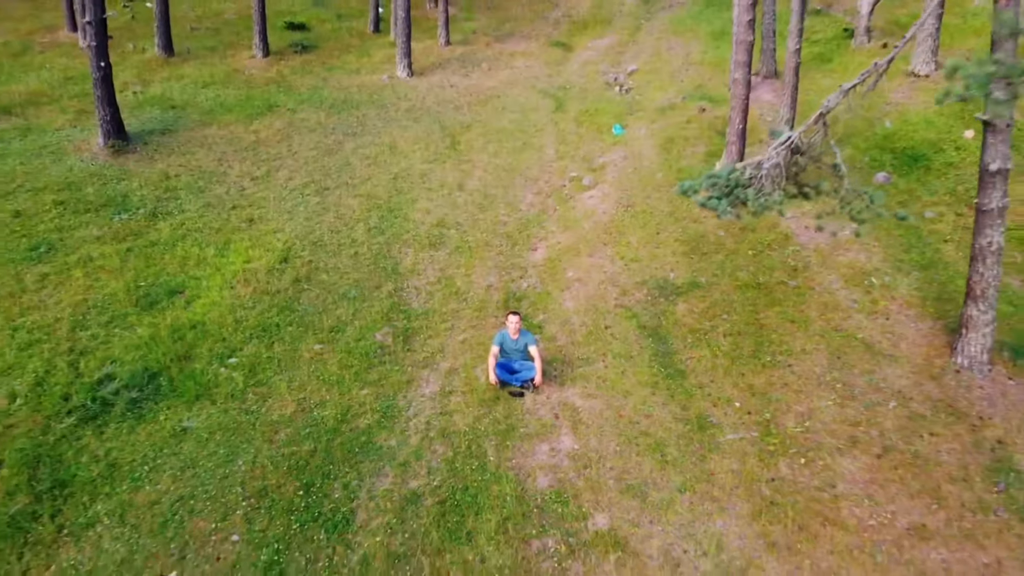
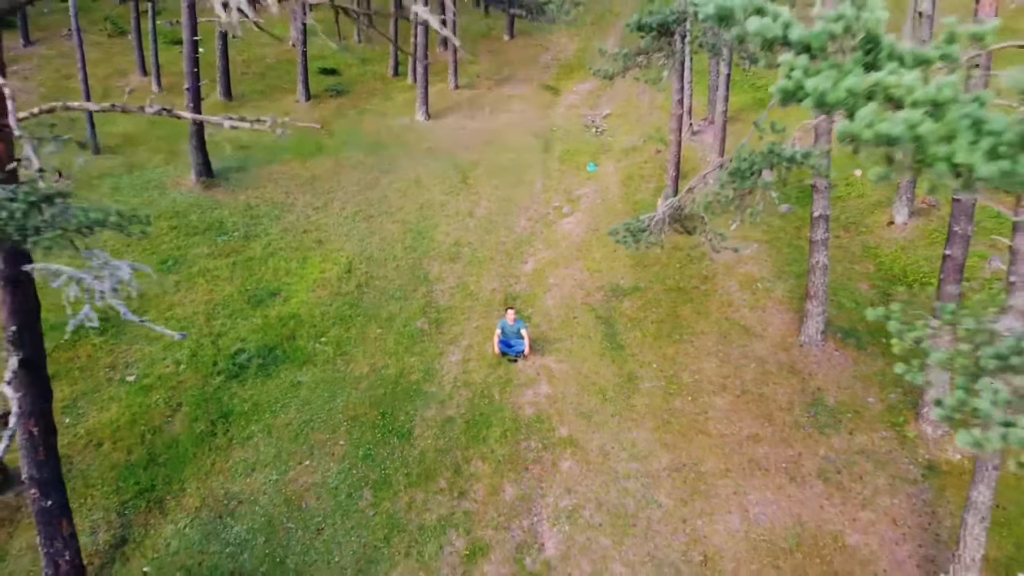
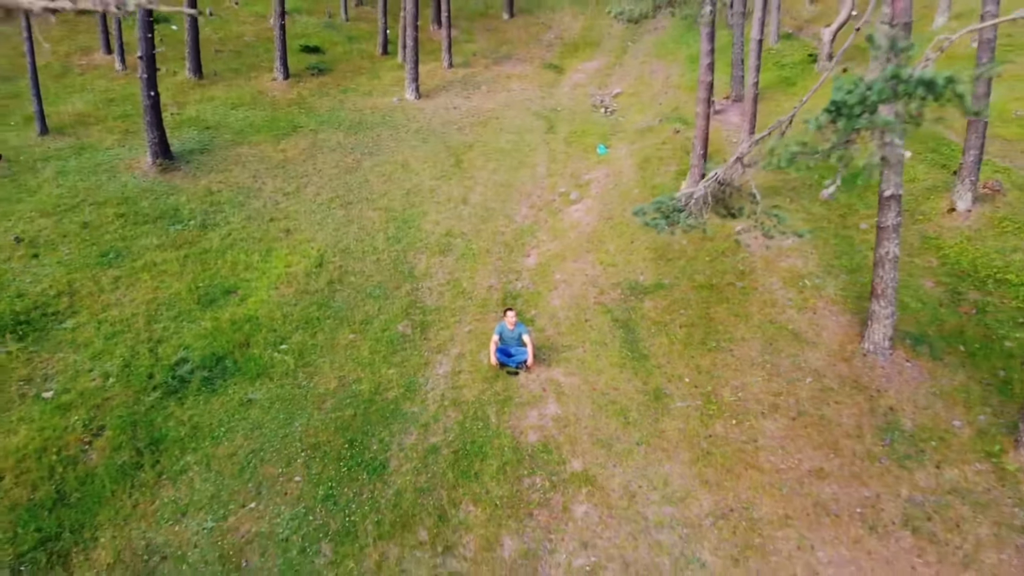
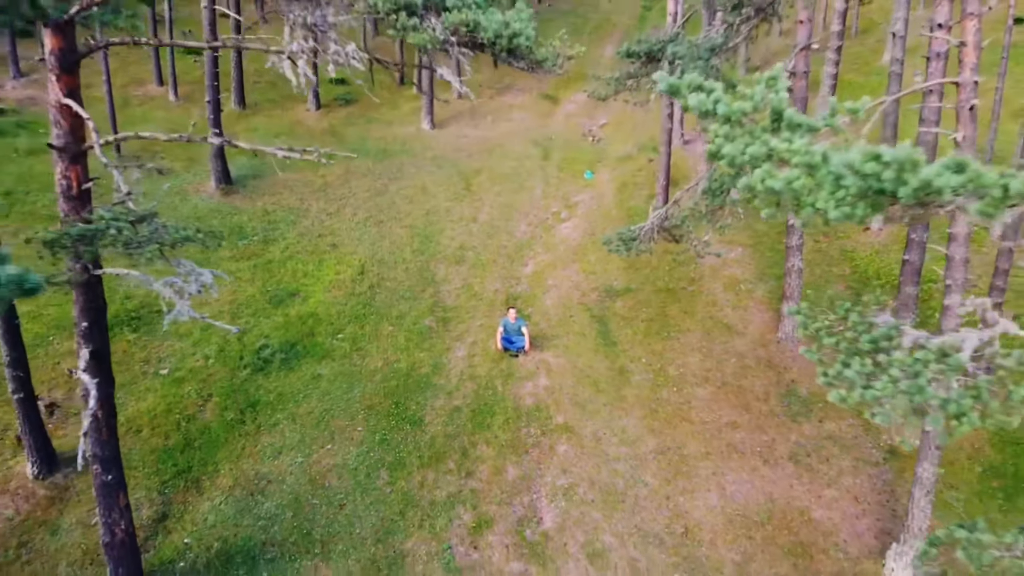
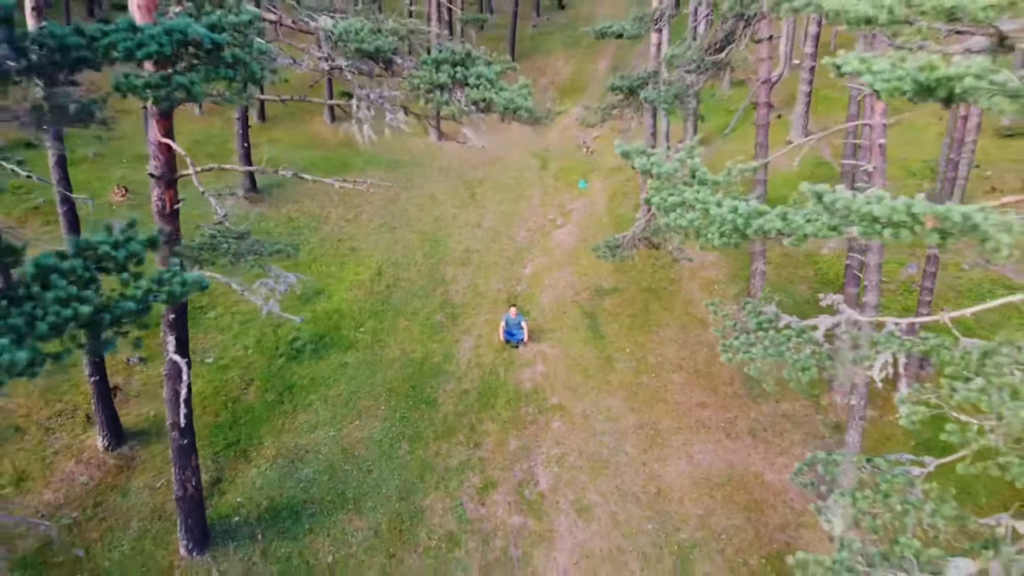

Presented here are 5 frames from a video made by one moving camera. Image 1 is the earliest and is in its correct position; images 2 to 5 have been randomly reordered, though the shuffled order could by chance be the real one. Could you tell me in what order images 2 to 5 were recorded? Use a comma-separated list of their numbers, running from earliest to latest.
3, 2, 4, 5
